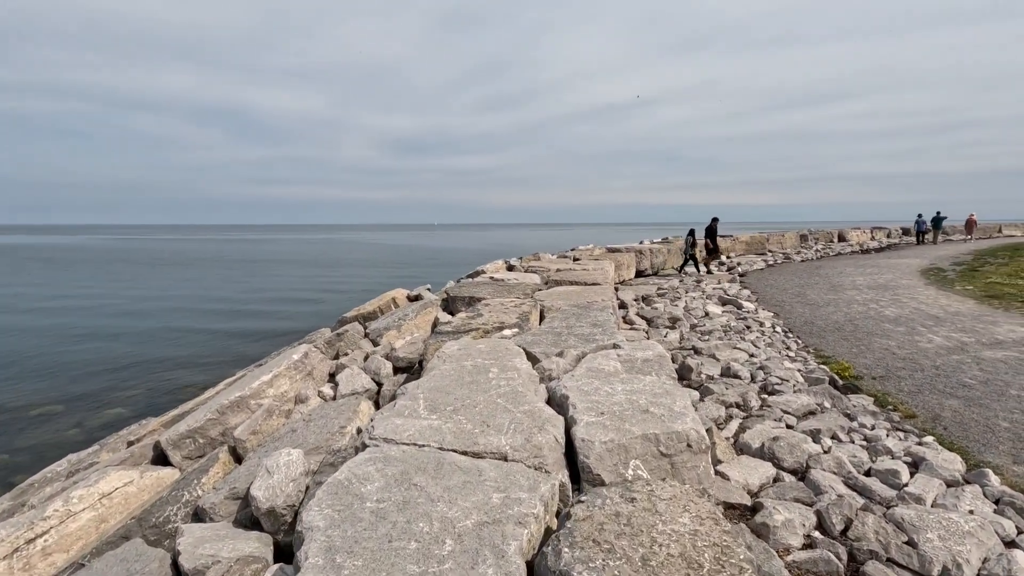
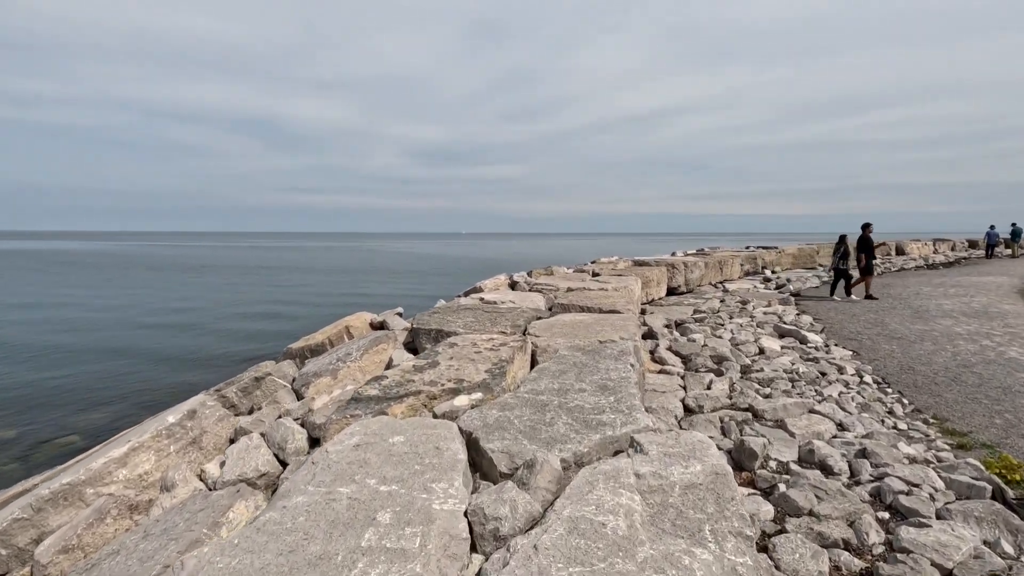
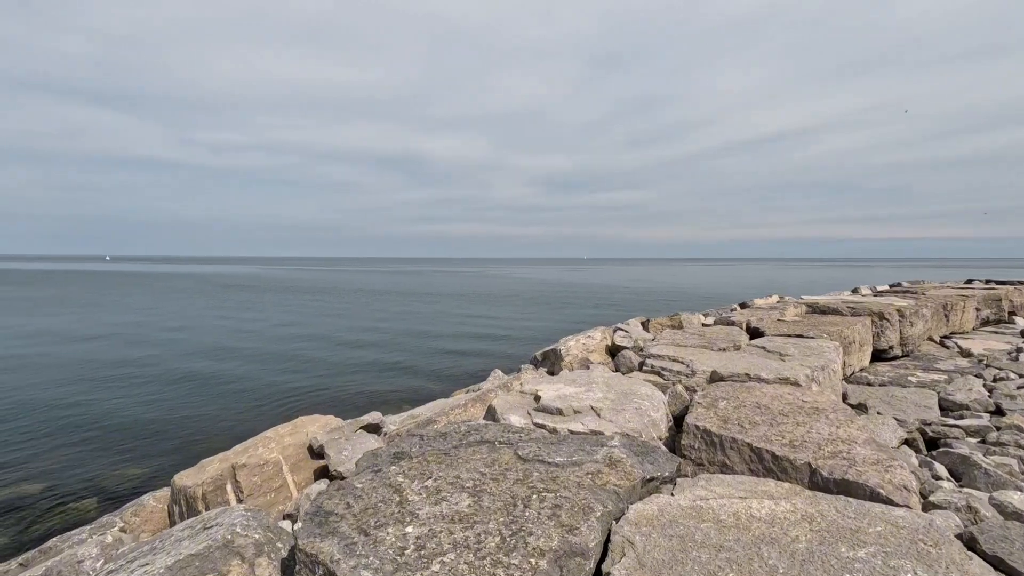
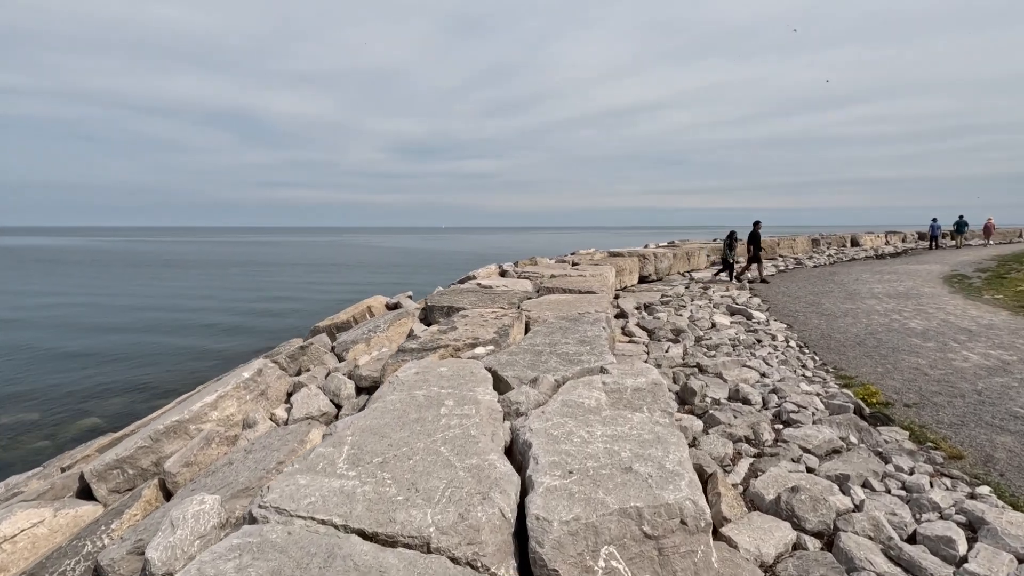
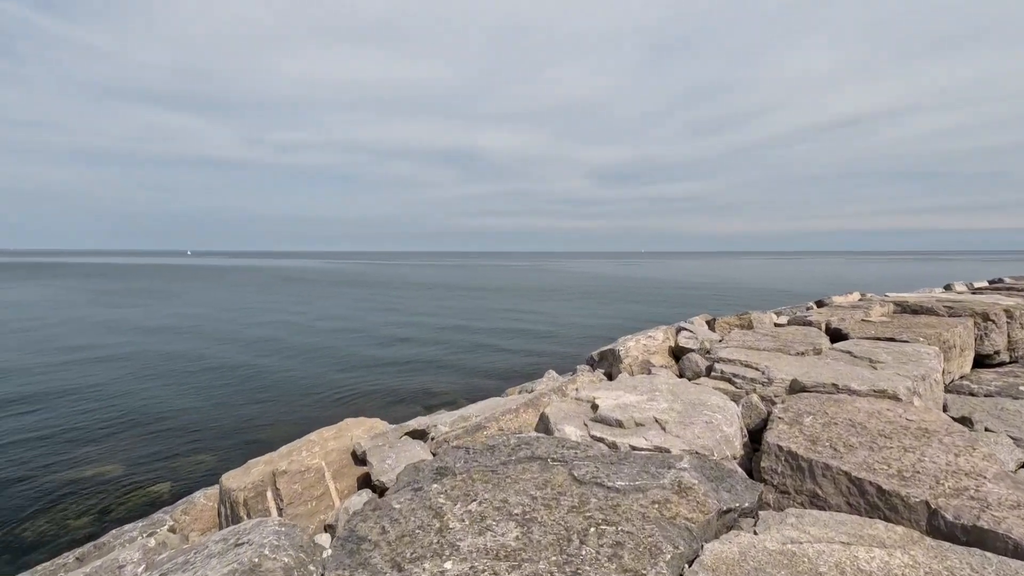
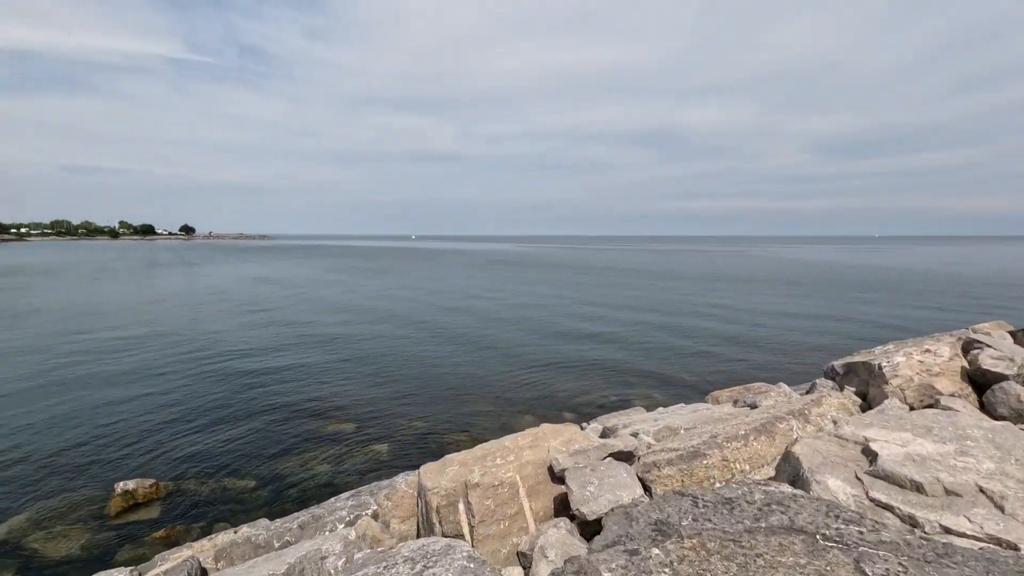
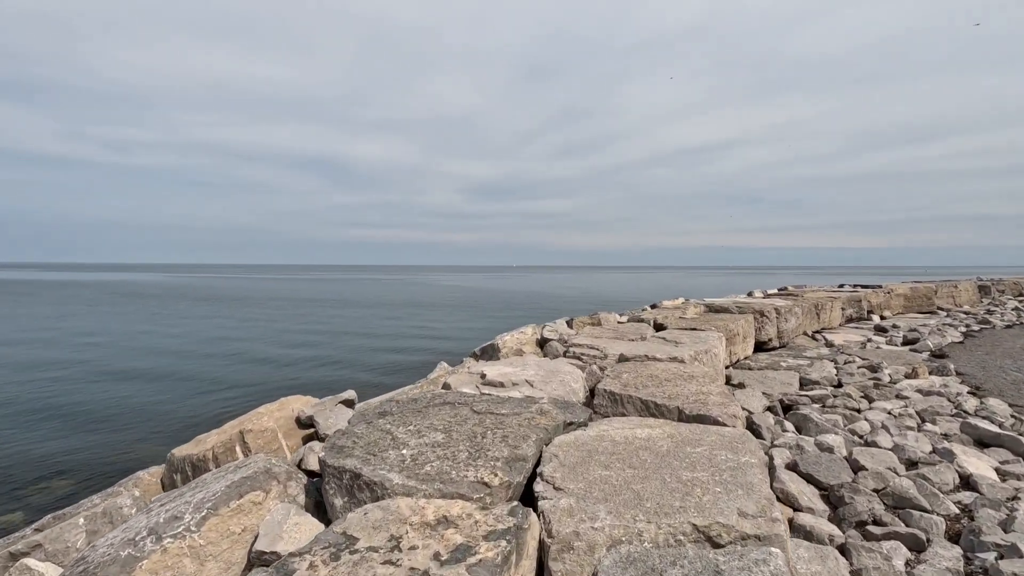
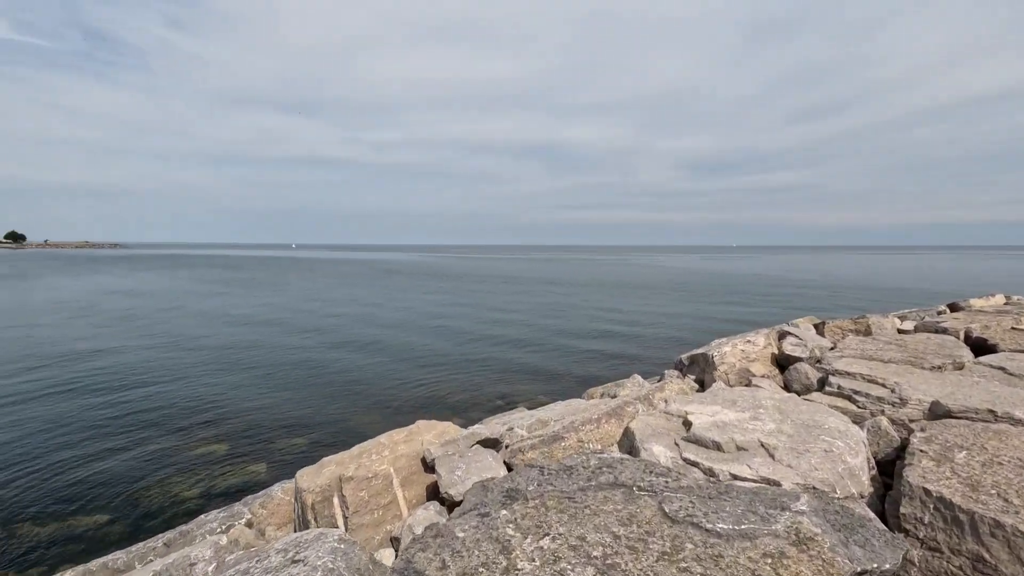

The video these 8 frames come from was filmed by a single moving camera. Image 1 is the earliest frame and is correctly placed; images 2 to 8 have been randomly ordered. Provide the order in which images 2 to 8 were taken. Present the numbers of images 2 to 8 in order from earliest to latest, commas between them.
4, 2, 7, 3, 5, 8, 6
